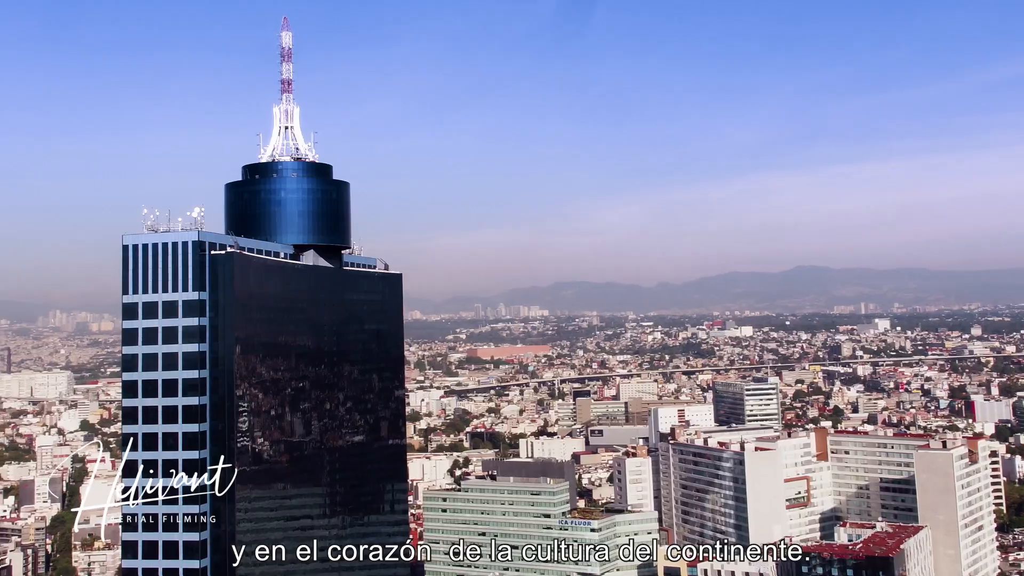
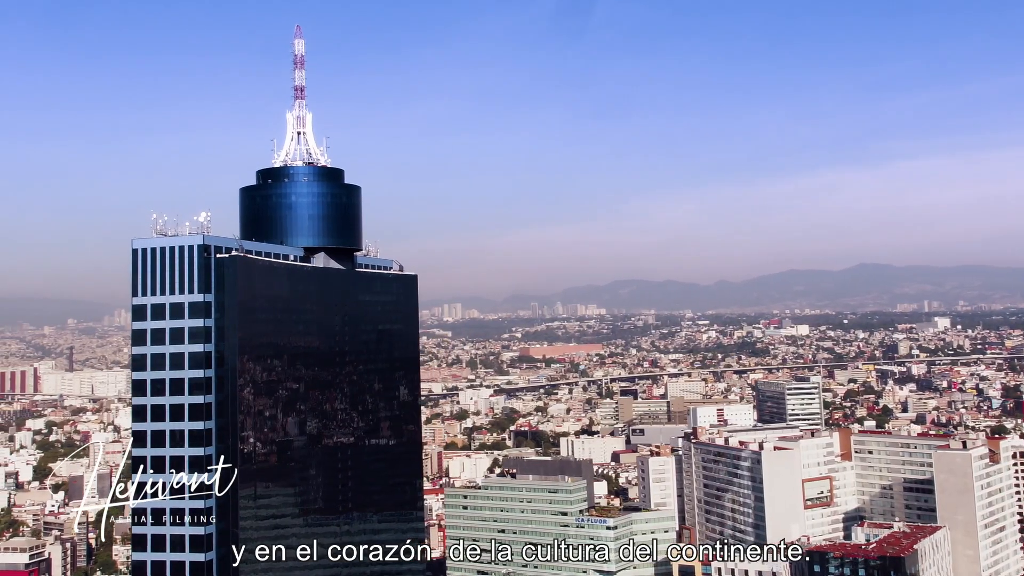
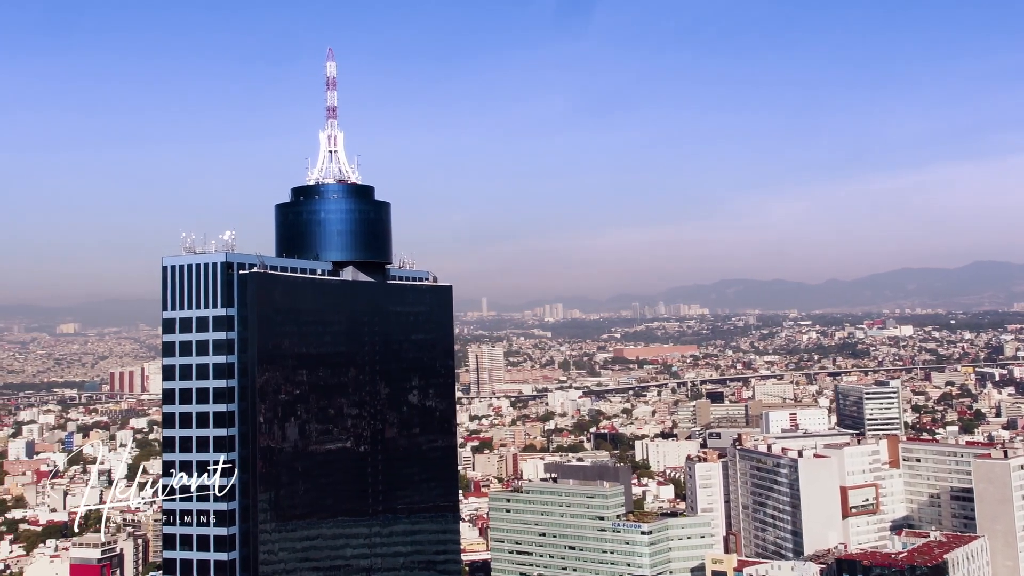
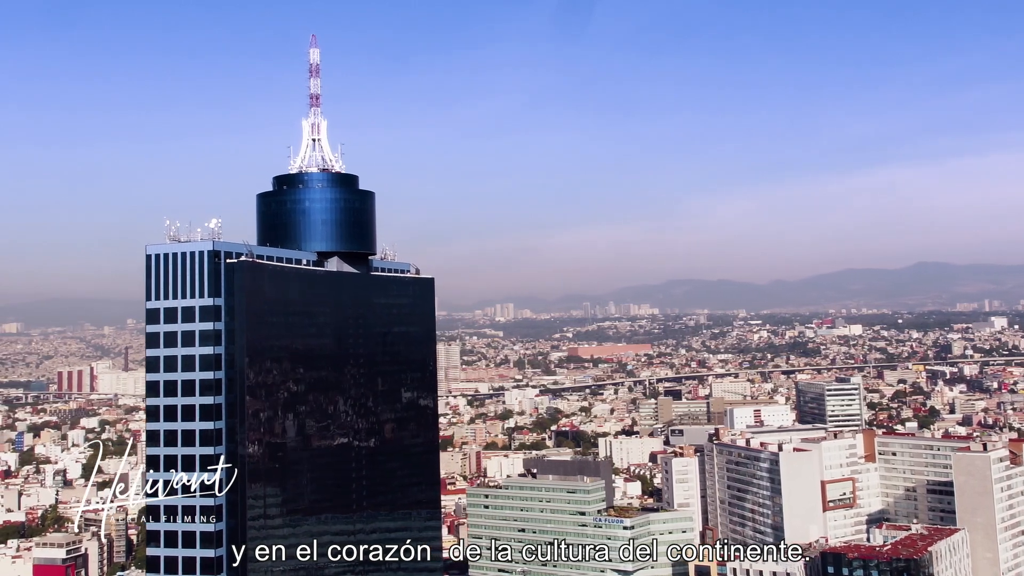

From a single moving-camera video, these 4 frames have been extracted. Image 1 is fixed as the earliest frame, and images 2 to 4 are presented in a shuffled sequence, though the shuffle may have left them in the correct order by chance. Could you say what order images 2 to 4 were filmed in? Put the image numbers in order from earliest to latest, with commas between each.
2, 4, 3
